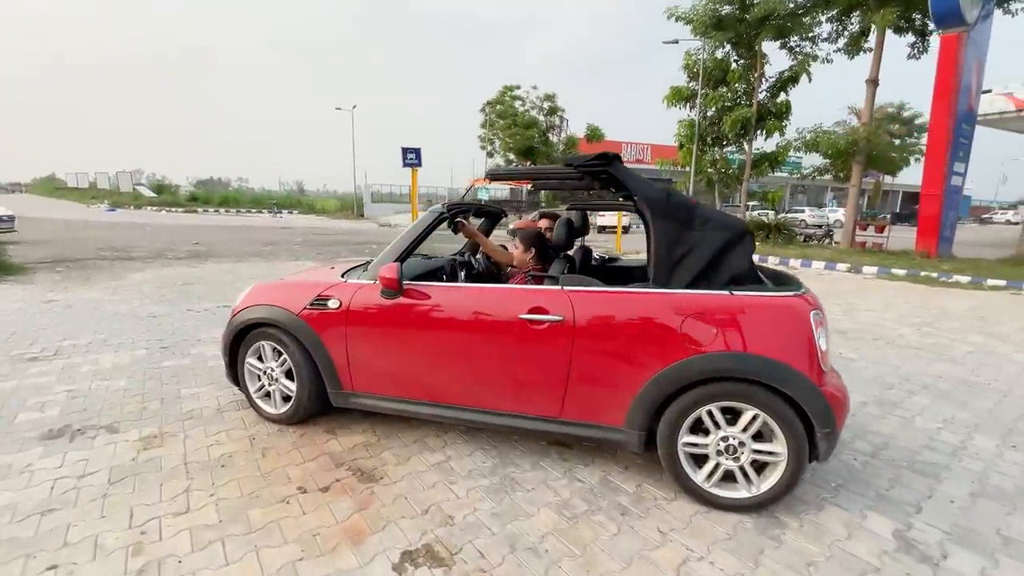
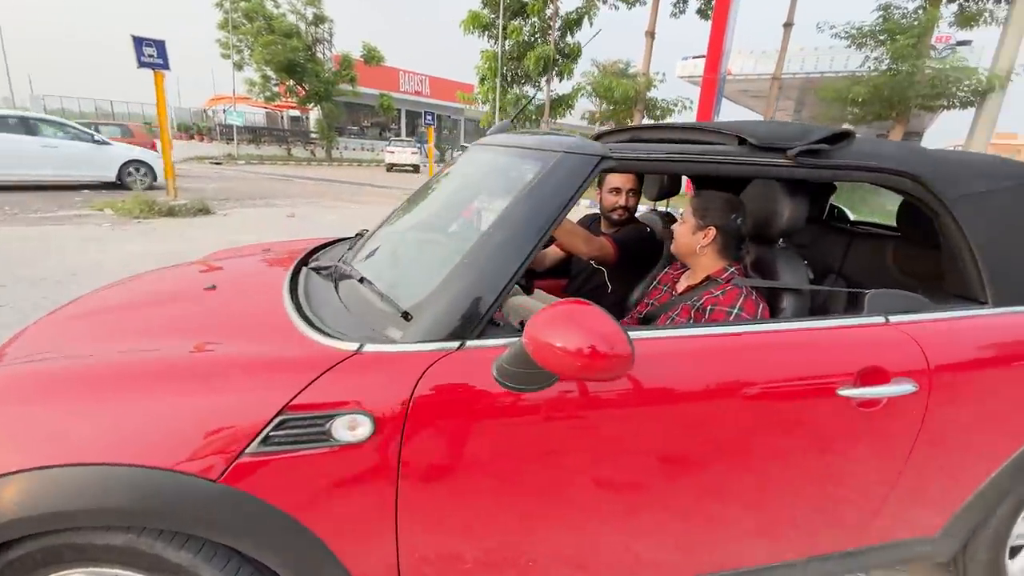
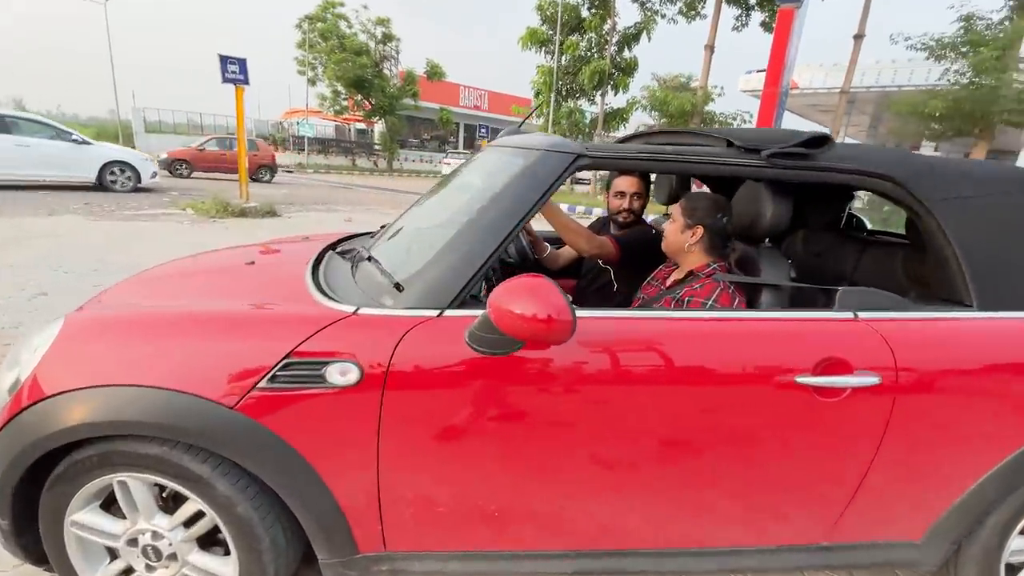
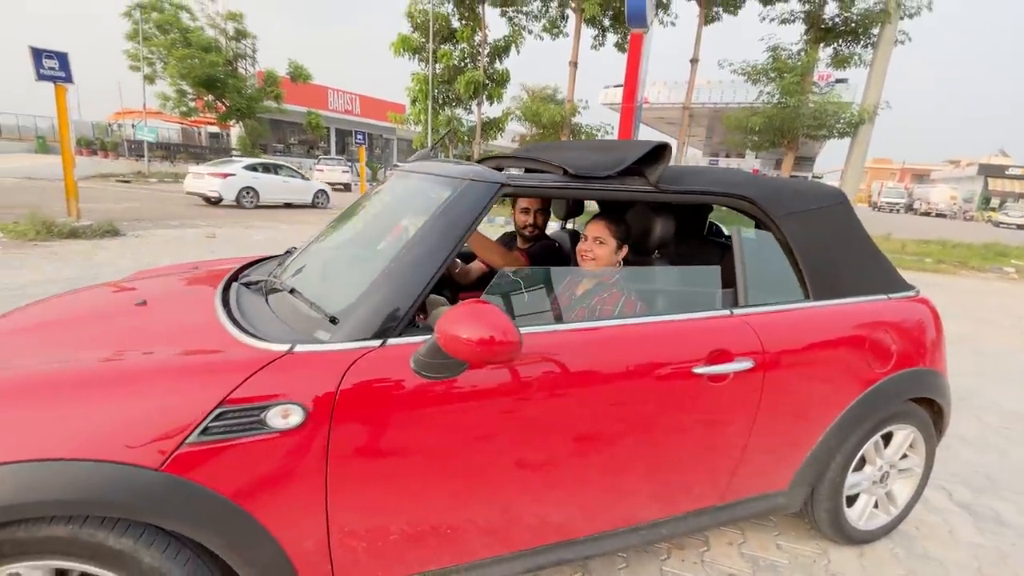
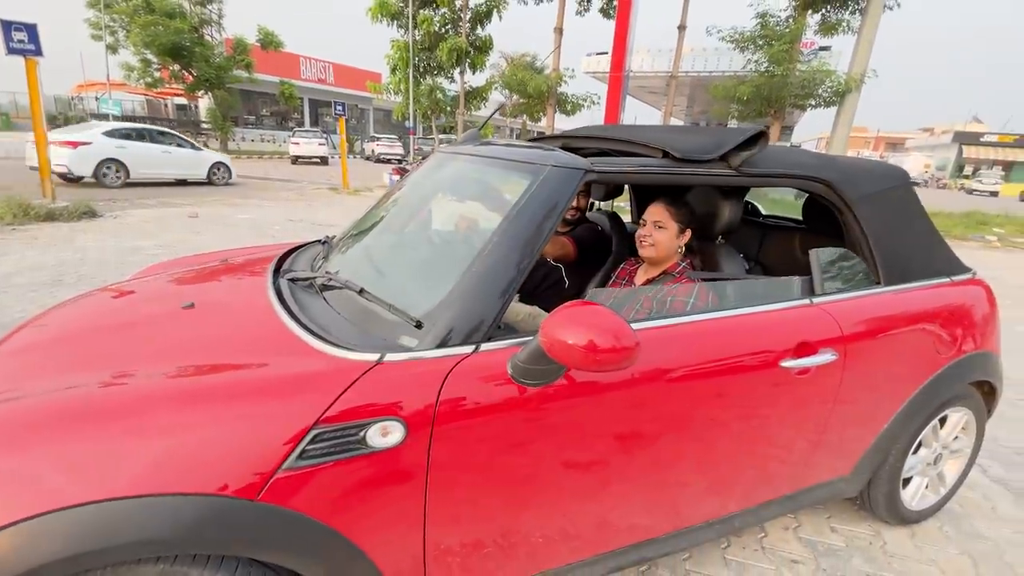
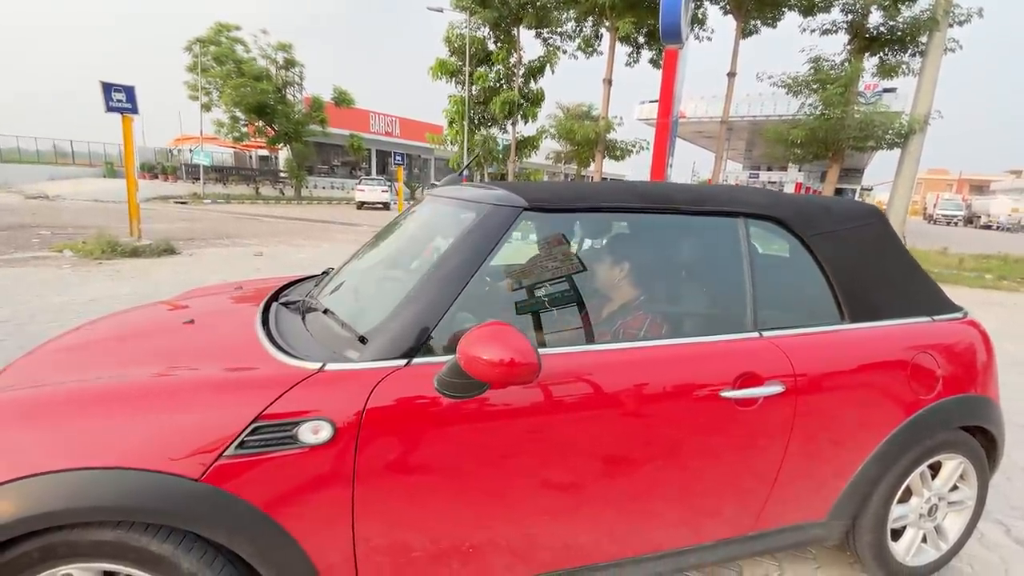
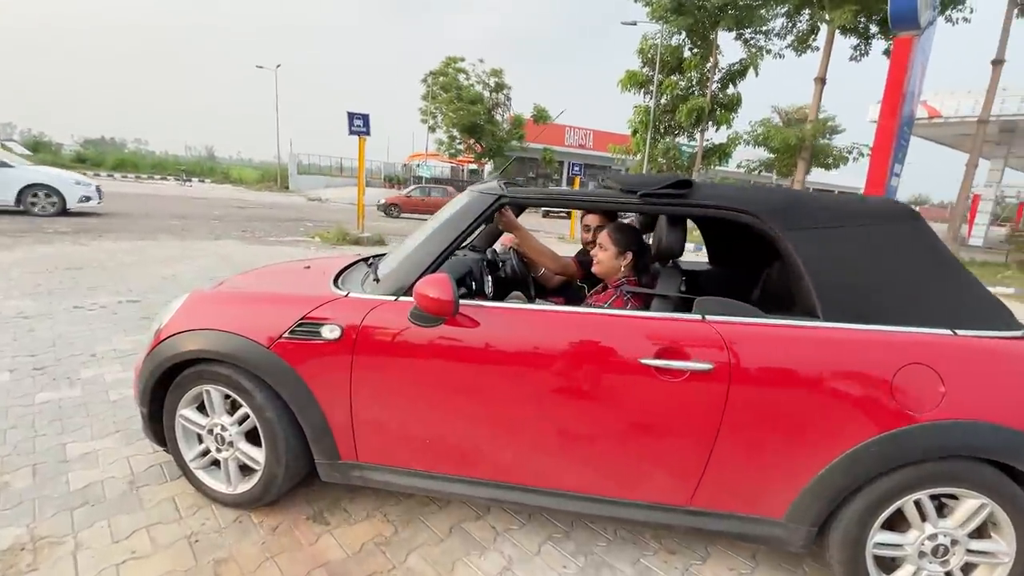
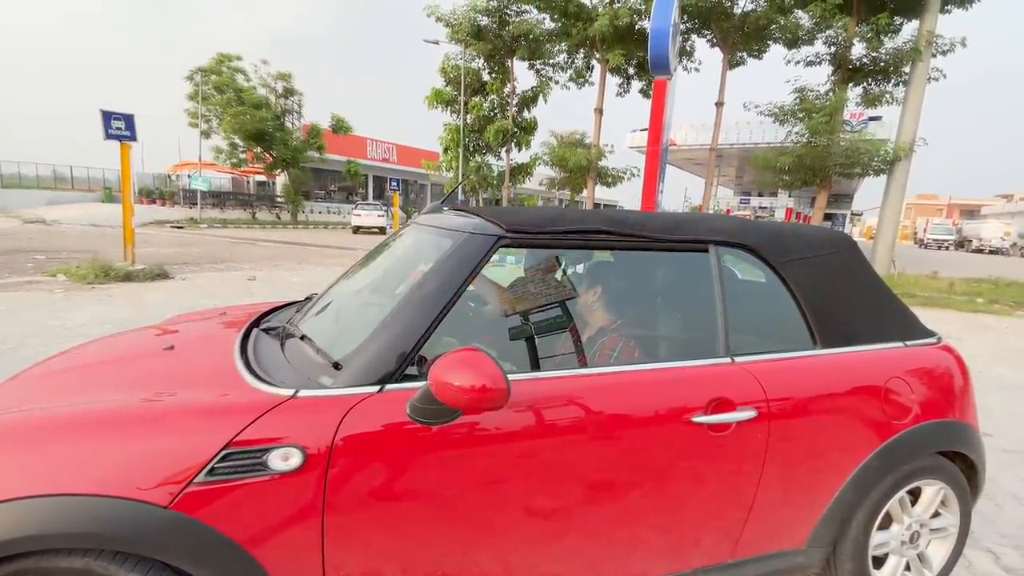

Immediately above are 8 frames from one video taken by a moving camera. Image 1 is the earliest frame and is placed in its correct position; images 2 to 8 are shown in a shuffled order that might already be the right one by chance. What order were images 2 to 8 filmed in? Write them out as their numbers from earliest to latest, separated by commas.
7, 3, 2, 5, 4, 8, 6
